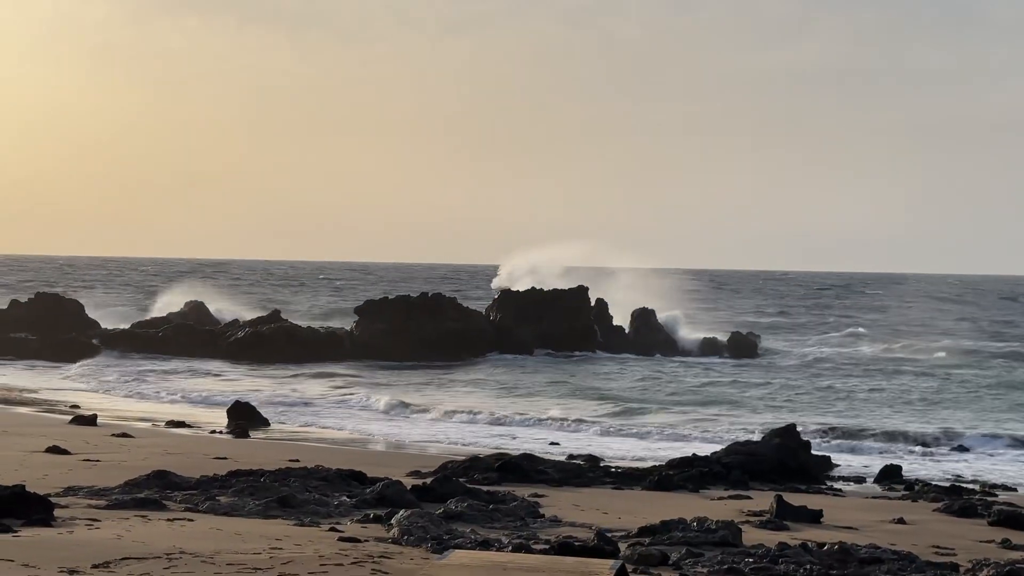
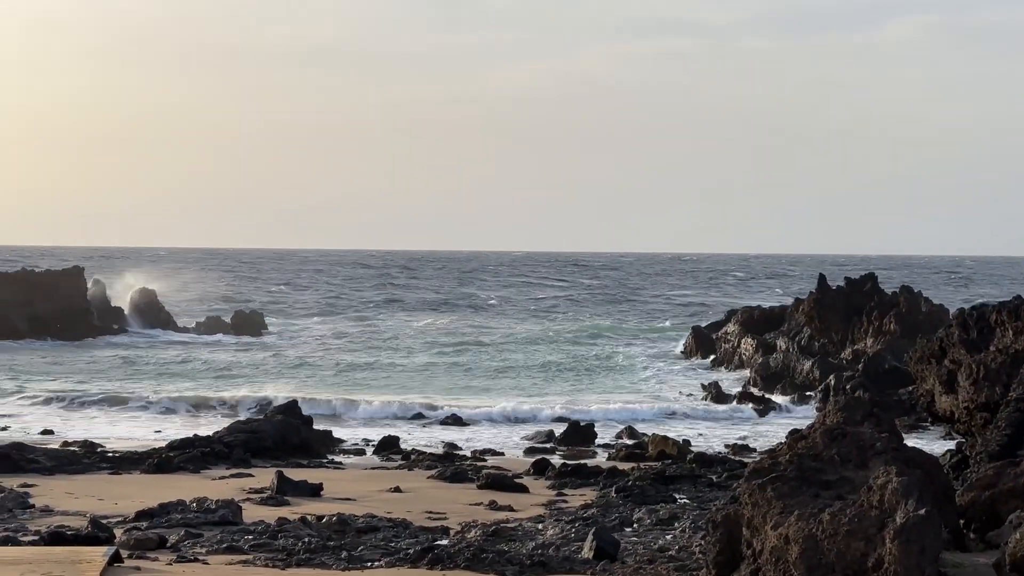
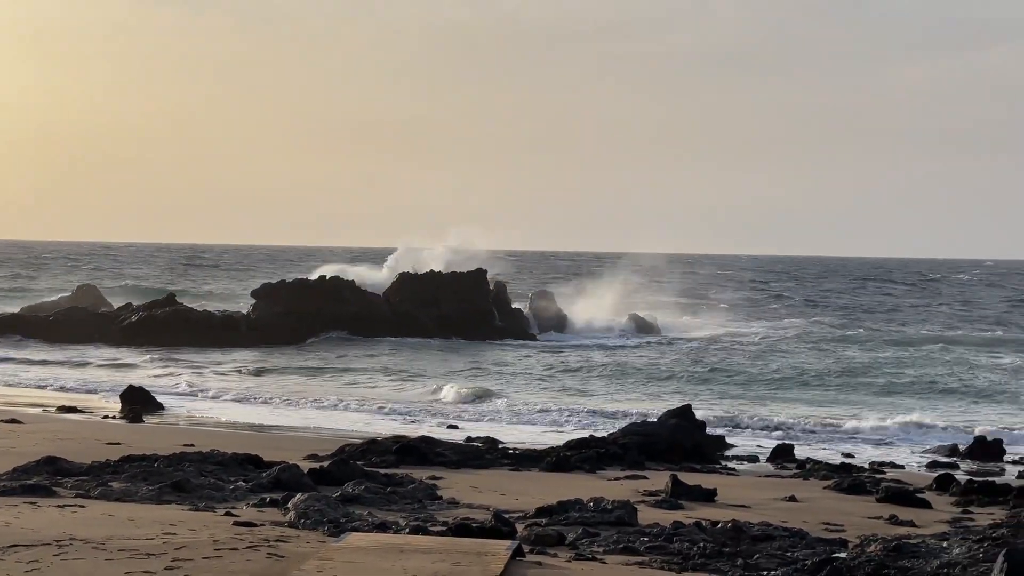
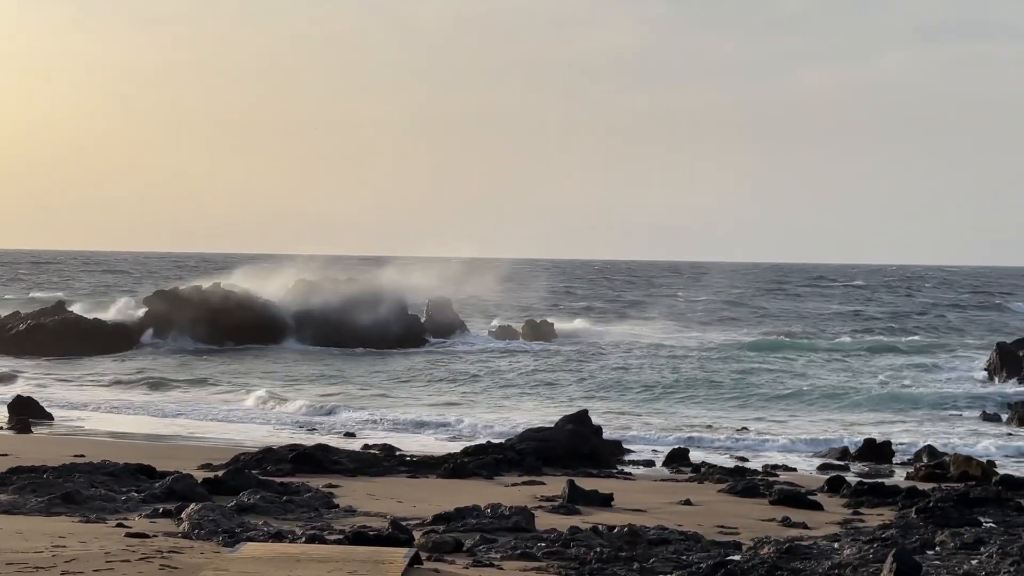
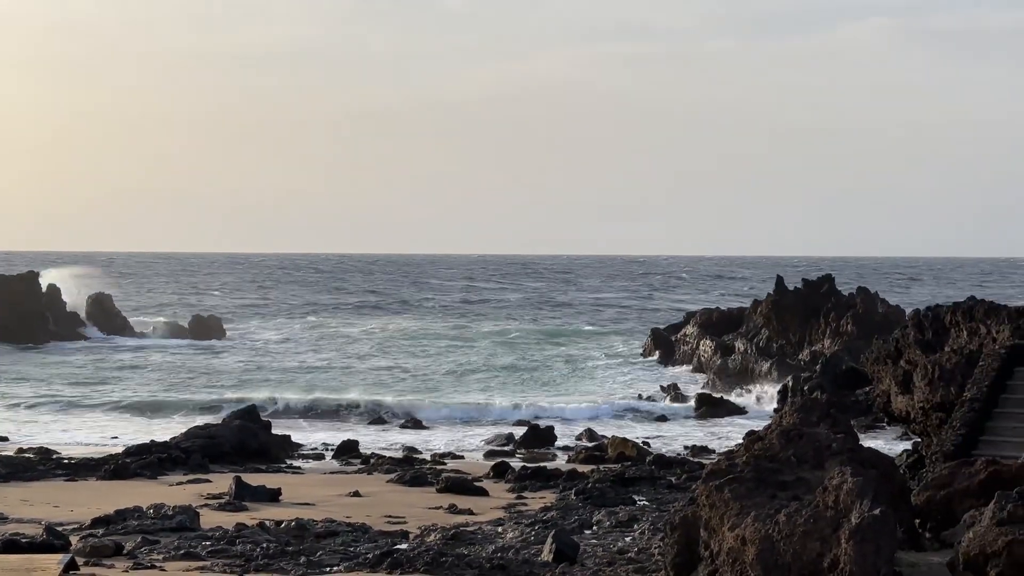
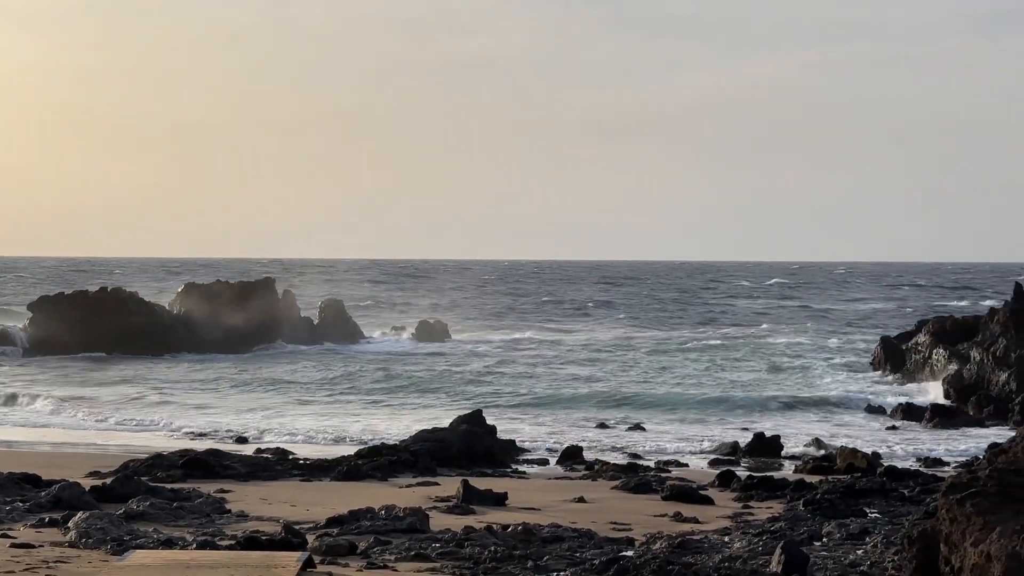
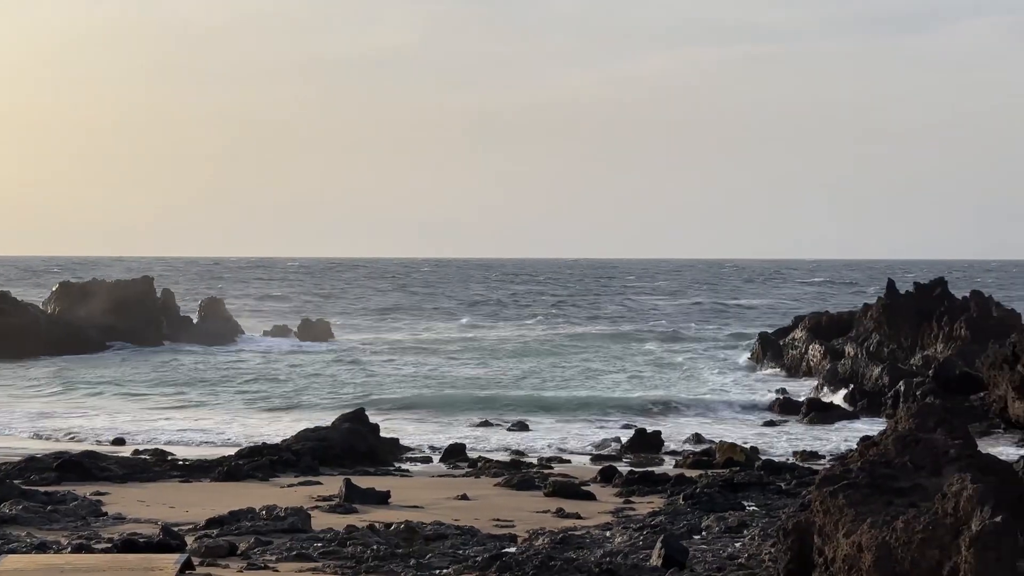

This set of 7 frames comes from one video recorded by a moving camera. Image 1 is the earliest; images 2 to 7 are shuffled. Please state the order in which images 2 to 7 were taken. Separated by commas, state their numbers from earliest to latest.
3, 4, 6, 7, 5, 2
